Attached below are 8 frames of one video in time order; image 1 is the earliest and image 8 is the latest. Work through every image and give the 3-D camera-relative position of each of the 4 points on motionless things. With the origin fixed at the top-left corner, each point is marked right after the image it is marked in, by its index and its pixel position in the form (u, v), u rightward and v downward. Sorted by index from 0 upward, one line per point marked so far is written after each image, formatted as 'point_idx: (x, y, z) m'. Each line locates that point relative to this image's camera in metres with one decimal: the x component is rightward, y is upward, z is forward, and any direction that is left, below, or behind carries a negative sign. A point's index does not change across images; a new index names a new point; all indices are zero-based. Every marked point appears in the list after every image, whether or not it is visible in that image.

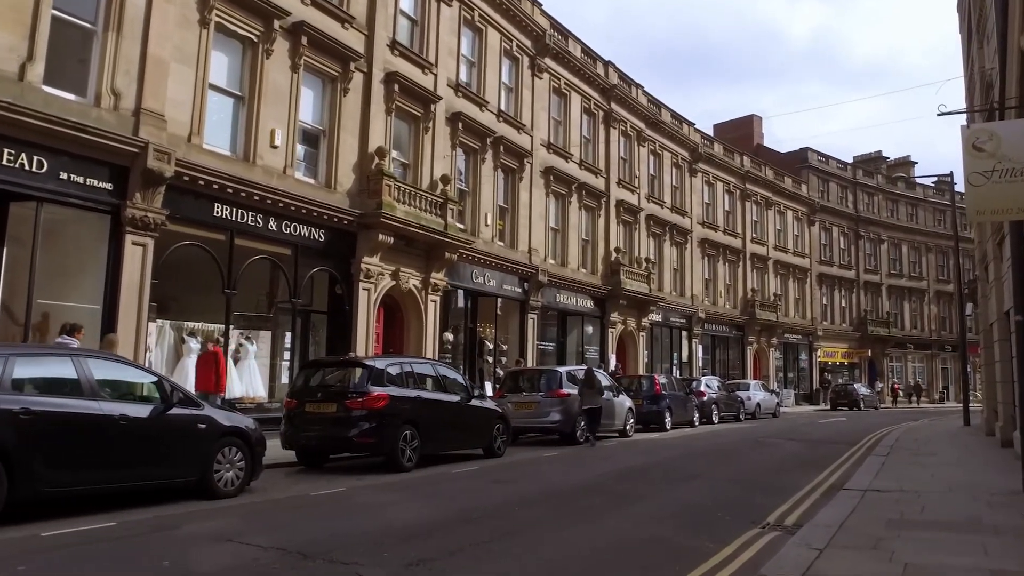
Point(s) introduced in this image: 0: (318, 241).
0: (-4.3, +1.1, +16.1) m
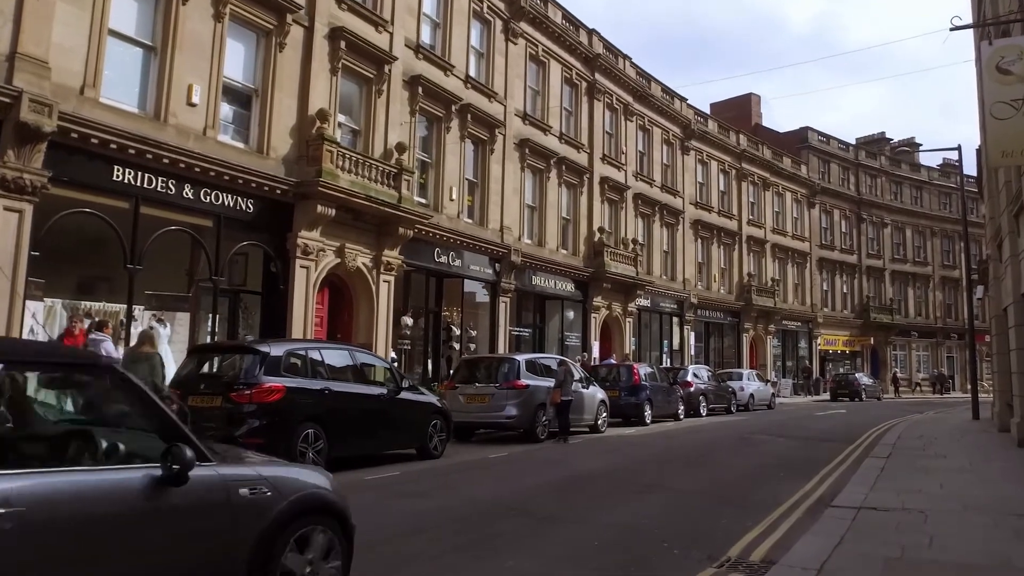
0: (-5.2, +1.5, +14.3) m
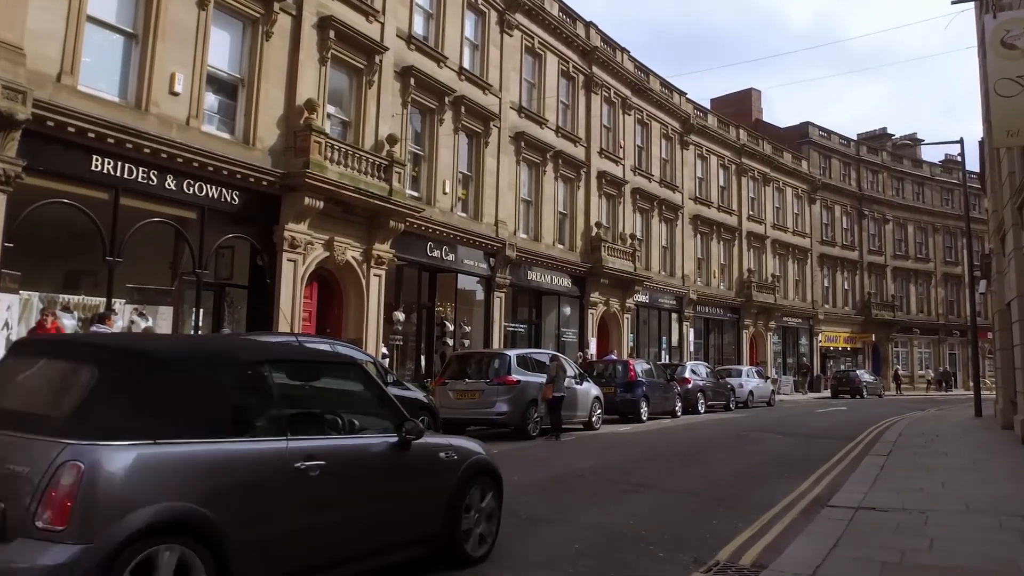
0: (-5.4, +1.6, +14.0) m
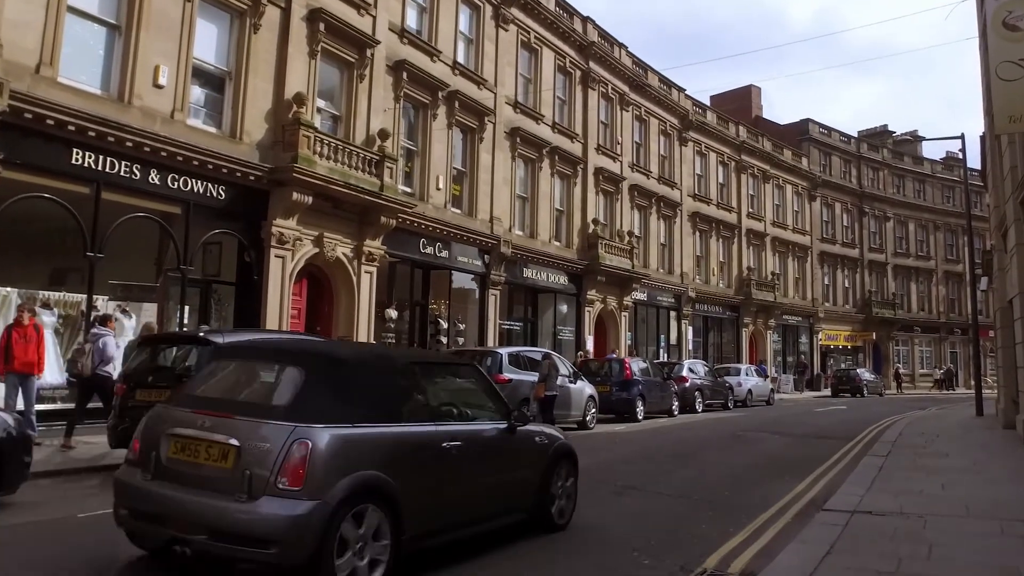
0: (-5.6, +1.7, +13.7) m
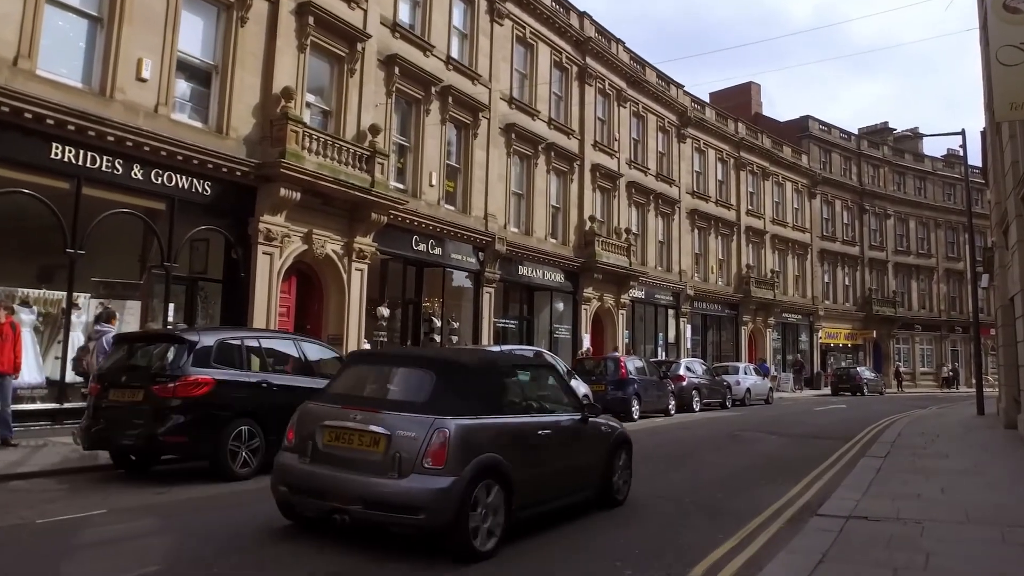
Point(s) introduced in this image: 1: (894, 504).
0: (-5.7, +1.7, +13.4) m
1: (+3.6, -2.0, +6.9) m
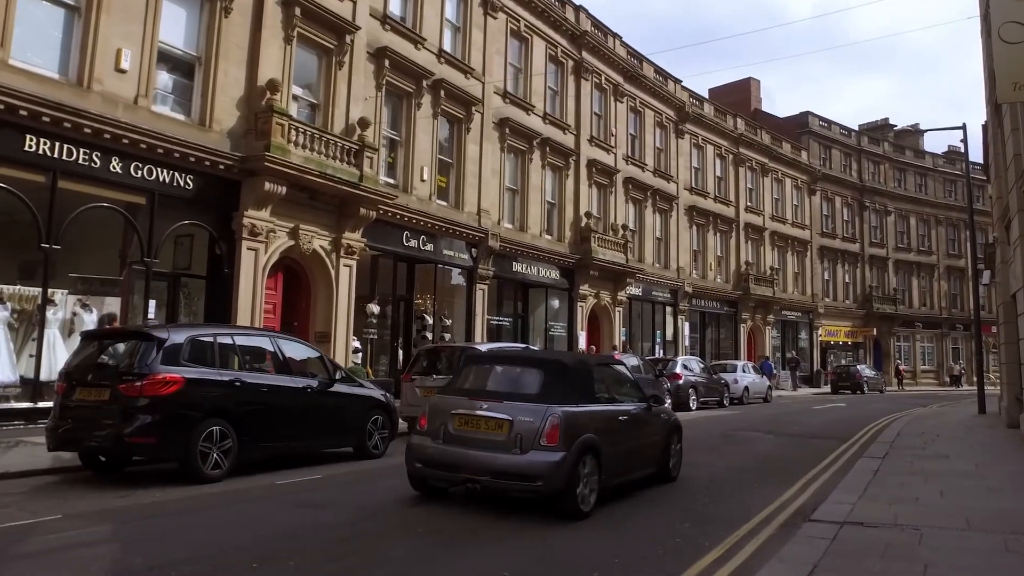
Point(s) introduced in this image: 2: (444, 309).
0: (-5.9, +1.8, +13.1) m
1: (+3.4, -2.0, +6.6) m
2: (-1.8, -0.6, +19.7) m
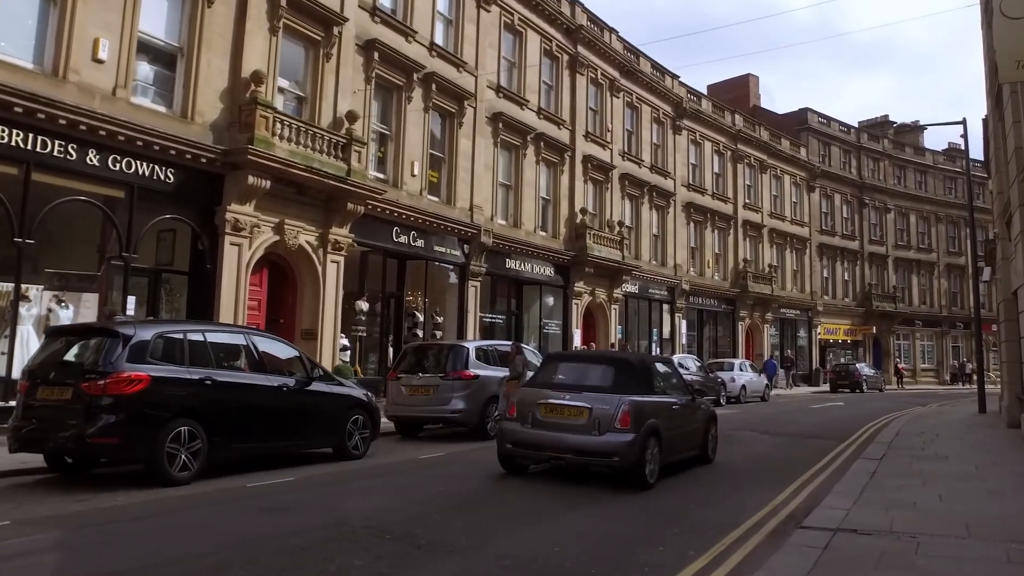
0: (-6.1, +1.9, +12.8) m
1: (+3.2, -1.9, +6.2) m
2: (-2.0, -0.5, +19.4) m
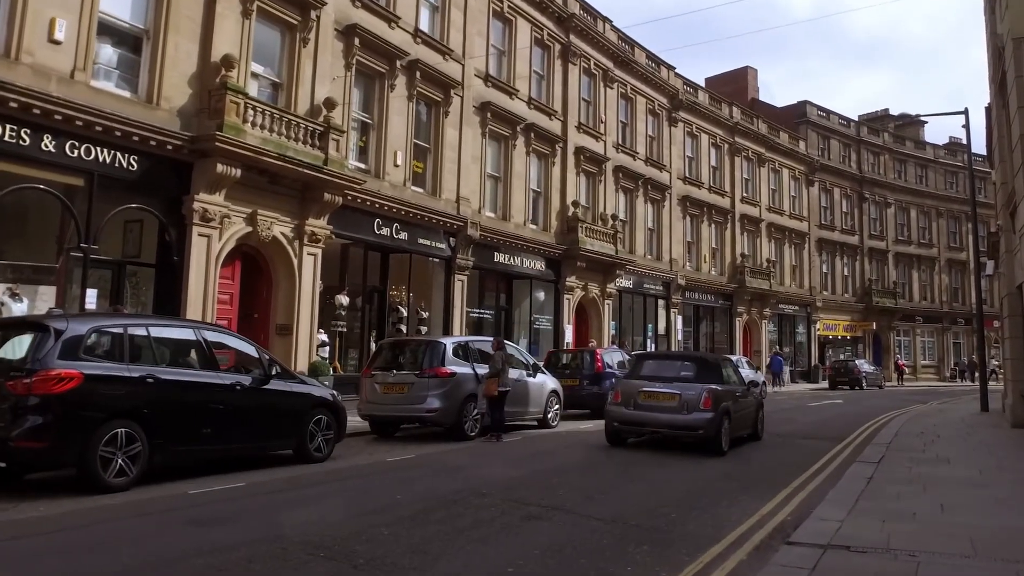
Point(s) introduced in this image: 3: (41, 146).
0: (-6.4, +2.0, +12.2) m
1: (+2.9, -1.8, +5.7) m
2: (-2.4, -0.3, +18.8) m
3: (-7.2, +2.2, +11.1) m
